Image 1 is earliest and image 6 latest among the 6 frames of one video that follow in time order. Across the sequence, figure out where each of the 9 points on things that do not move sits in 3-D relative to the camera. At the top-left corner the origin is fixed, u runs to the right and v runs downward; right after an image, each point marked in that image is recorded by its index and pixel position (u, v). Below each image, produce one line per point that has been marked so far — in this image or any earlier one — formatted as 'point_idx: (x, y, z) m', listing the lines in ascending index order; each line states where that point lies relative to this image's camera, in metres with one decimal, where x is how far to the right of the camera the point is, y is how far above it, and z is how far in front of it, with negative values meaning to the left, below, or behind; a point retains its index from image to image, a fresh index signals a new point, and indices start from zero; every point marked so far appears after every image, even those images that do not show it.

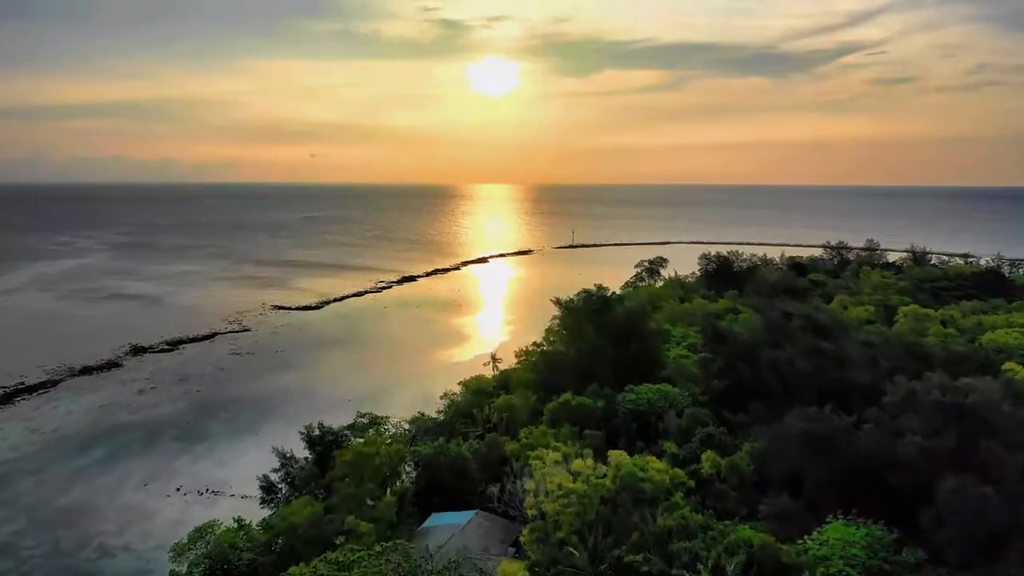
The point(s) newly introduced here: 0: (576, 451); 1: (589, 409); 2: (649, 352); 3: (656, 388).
0: (+1.3, -3.4, +13.6) m
1: (+1.9, -3.0, +15.9) m
2: (+4.2, -2.0, +19.3) m
3: (+3.8, -2.6, +16.7) m
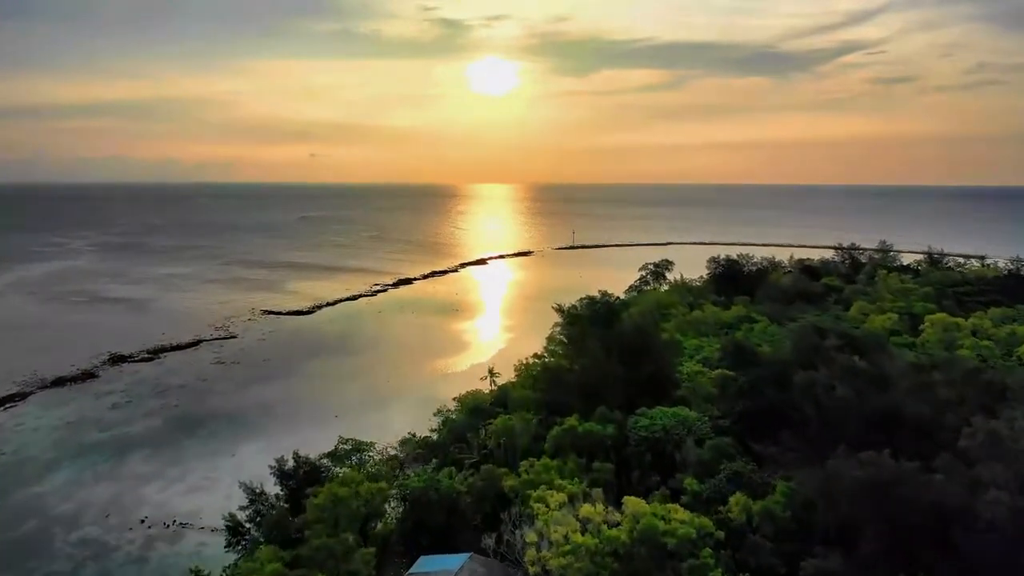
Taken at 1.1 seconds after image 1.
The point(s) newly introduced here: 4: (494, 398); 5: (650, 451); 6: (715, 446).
0: (+1.3, -3.7, +11.9) m
1: (+1.9, -3.2, +14.2) m
2: (+4.1, -2.2, +17.6) m
3: (+3.7, -2.8, +15.0) m
4: (-0.6, -3.4, +19.9) m
5: (+2.9, -3.5, +14.0) m
6: (+4.1, -3.1, +13.1) m
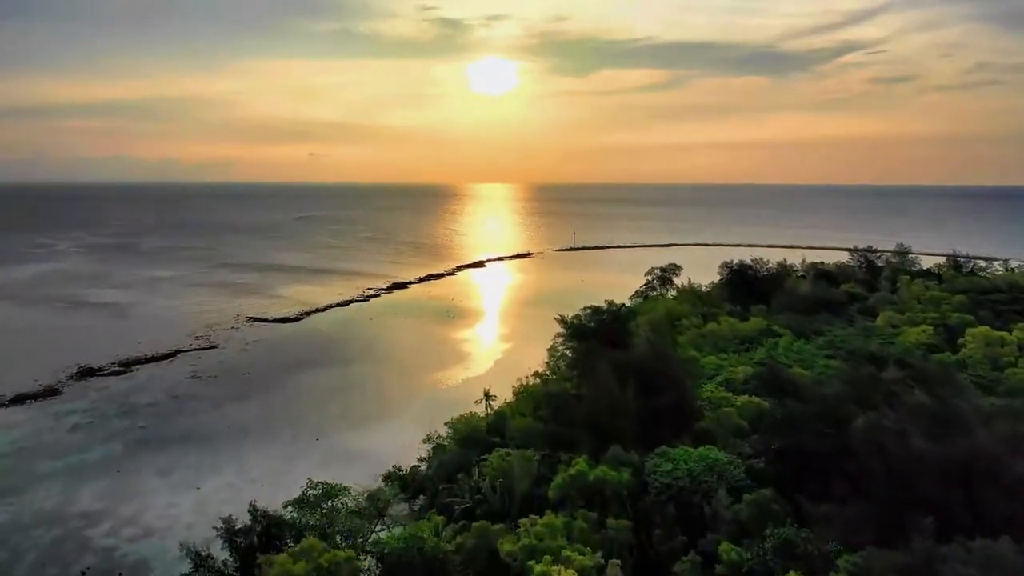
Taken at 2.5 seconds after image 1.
0: (+1.3, -4.1, +9.7) m
1: (+1.8, -3.6, +12.0) m
2: (+4.1, -2.6, +15.3) m
3: (+3.7, -3.2, +12.8) m
4: (-0.6, -3.7, +17.7) m
5: (+2.9, -3.9, +11.7) m
6: (+4.0, -3.5, +10.9) m
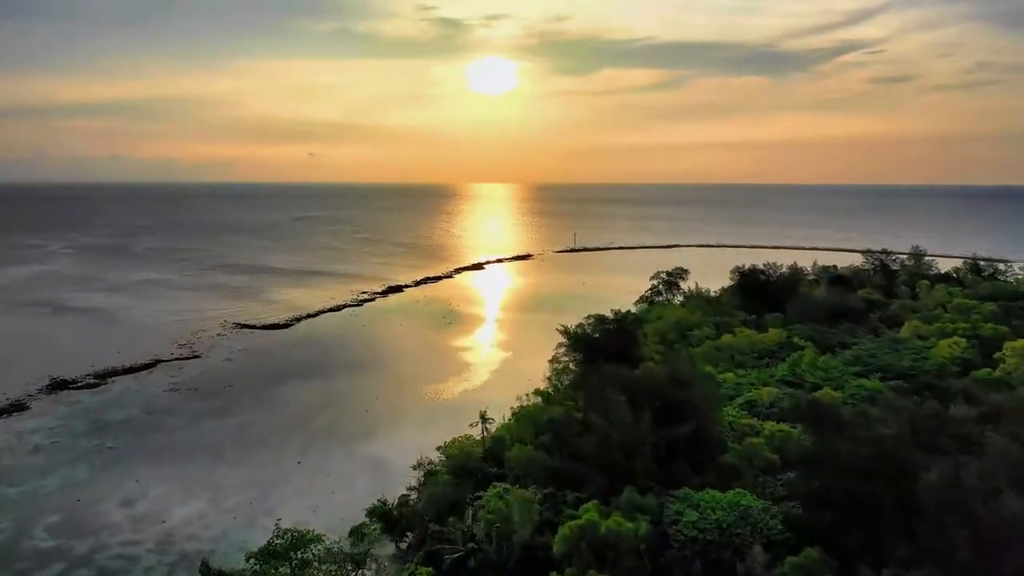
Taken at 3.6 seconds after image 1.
0: (+1.2, -4.4, +7.9) m
1: (+1.8, -3.9, +10.2) m
2: (+4.1, -2.9, +13.6) m
3: (+3.7, -3.5, +11.0) m
4: (-0.6, -4.0, +15.9) m
5: (+2.9, -4.2, +10.0) m
6: (+4.0, -3.8, +9.1) m
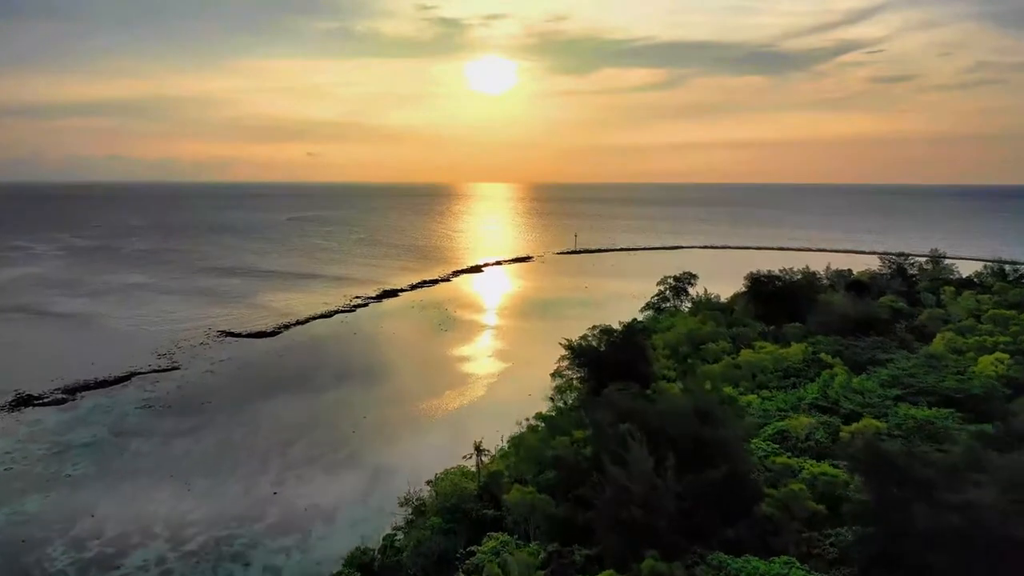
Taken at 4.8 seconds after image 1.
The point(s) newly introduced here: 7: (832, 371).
0: (+1.2, -4.7, +6.0) m
1: (+1.8, -4.3, +8.3) m
2: (+4.0, -3.2, +11.6) m
3: (+3.6, -3.9, +9.1) m
4: (-0.7, -4.4, +14.0) m
5: (+2.9, -4.5, +8.0) m
6: (+4.0, -4.2, +7.2) m
7: (+9.0, -2.3, +18.4) m
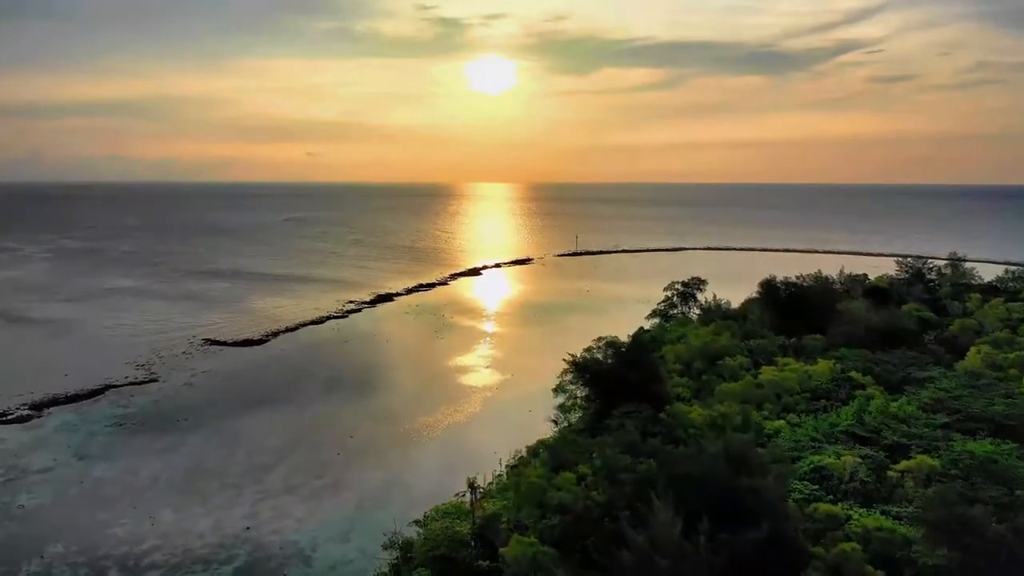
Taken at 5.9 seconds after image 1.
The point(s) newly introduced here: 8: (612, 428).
0: (+1.2, -5.0, +4.2) m
1: (+1.7, -4.6, +6.5) m
2: (+4.0, -3.6, +9.8) m
3: (+3.6, -4.2, +7.3) m
4: (-0.7, -4.7, +12.2) m
5: (+2.8, -4.8, +6.2) m
6: (+4.0, -4.5, +5.4) m
7: (+9.0, -2.7, +16.6) m
8: (+2.3, -3.1, +14.8) m
